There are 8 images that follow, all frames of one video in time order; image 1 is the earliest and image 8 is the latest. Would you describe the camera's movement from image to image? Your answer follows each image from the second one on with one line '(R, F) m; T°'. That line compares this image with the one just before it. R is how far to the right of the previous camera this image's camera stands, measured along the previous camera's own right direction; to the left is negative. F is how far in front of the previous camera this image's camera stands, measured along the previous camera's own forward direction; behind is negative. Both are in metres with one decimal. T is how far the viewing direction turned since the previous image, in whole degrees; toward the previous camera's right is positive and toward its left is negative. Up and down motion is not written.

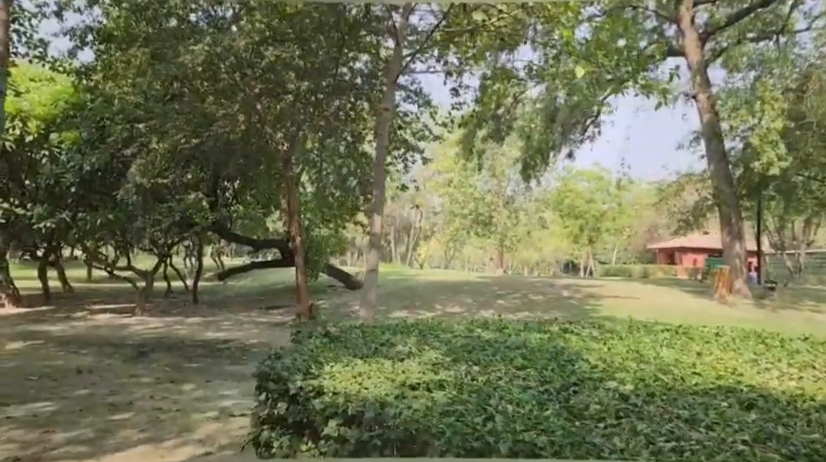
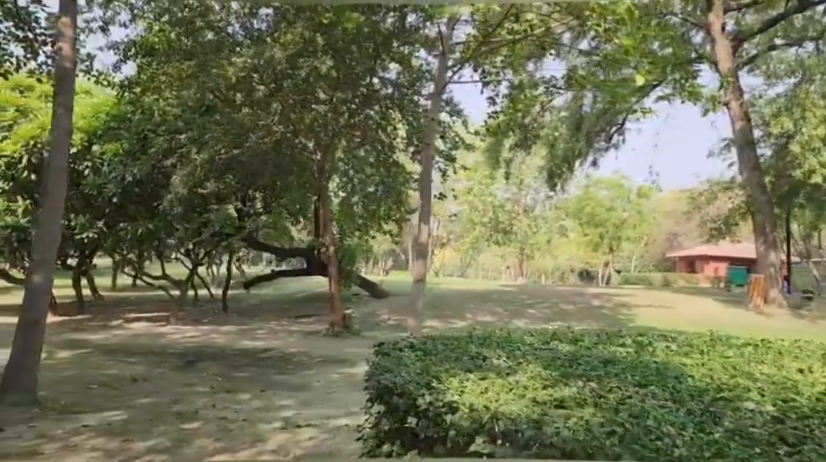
(-0.3, 0.0) m; -2°
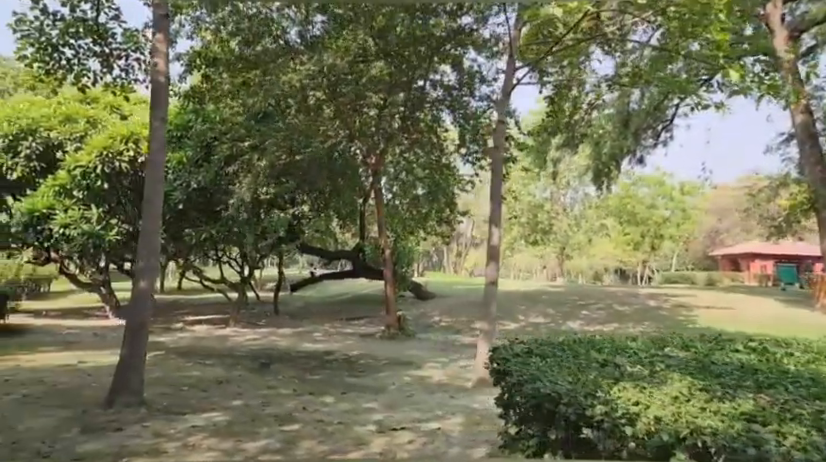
(-0.3, -0.1) m; -3°
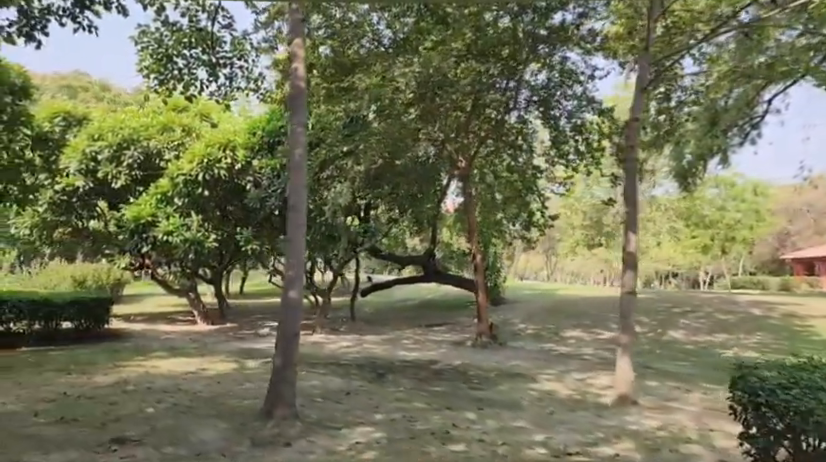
(-0.7, +0.2) m; -5°
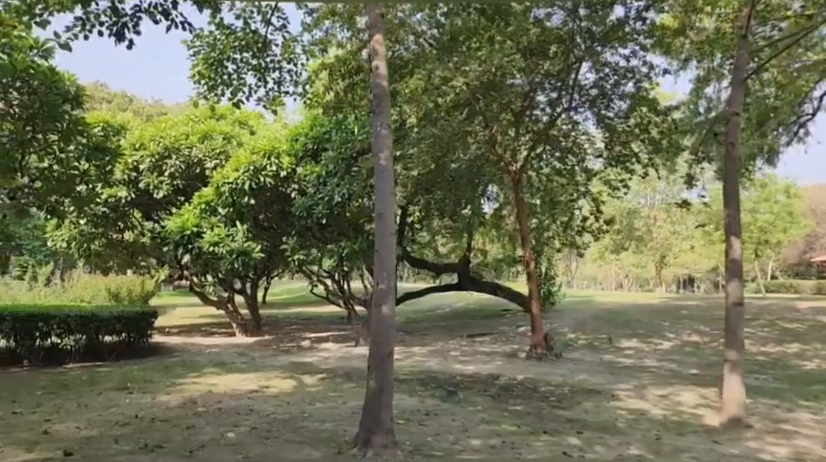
(-0.5, +0.4) m; -2°
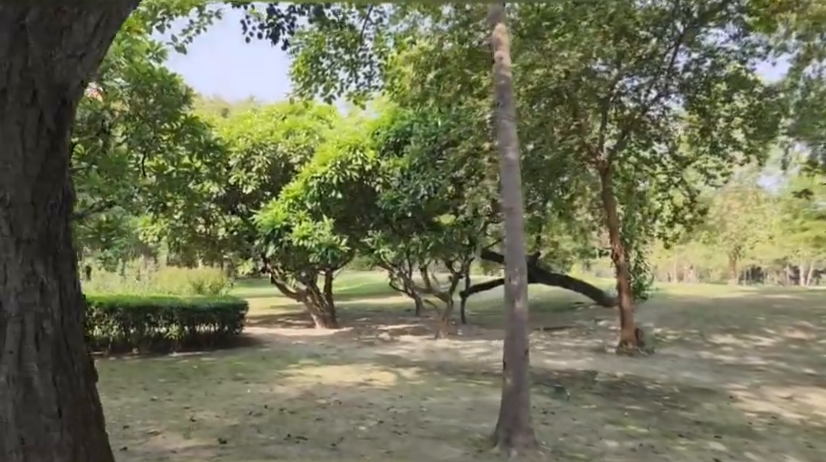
(-0.5, +0.1) m; -5°
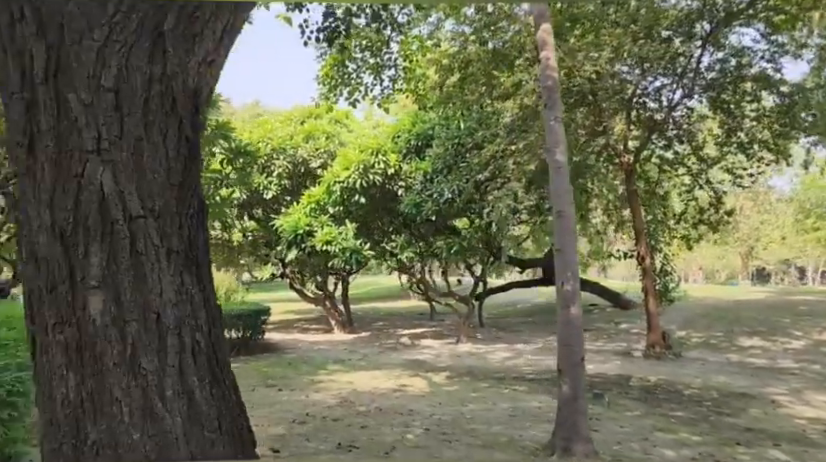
(-0.3, +0.1) m; -1°
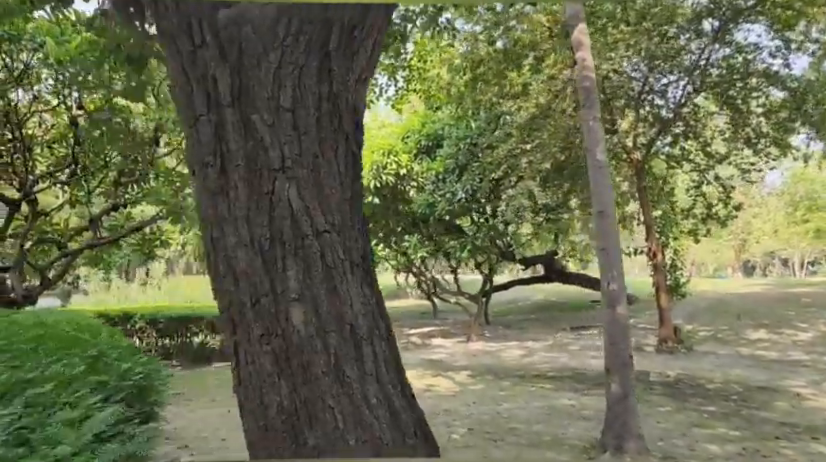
(-0.3, 0.0) m; +1°
